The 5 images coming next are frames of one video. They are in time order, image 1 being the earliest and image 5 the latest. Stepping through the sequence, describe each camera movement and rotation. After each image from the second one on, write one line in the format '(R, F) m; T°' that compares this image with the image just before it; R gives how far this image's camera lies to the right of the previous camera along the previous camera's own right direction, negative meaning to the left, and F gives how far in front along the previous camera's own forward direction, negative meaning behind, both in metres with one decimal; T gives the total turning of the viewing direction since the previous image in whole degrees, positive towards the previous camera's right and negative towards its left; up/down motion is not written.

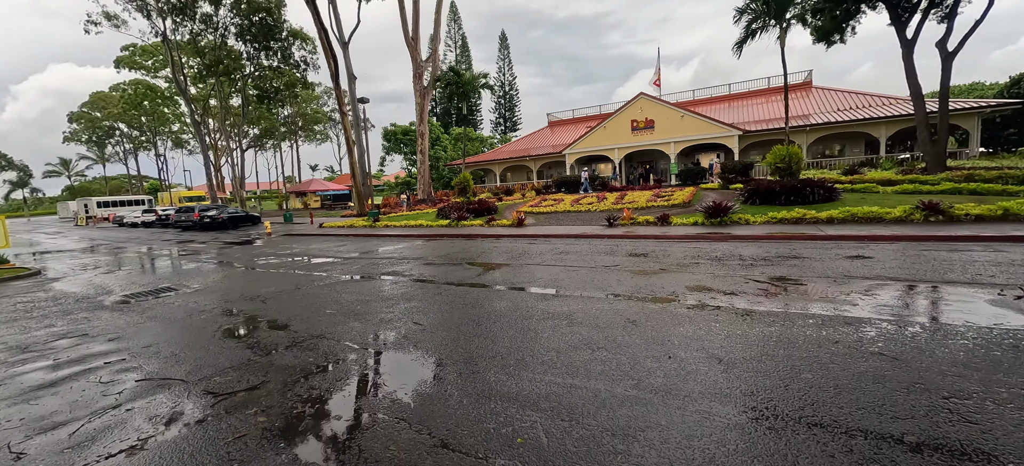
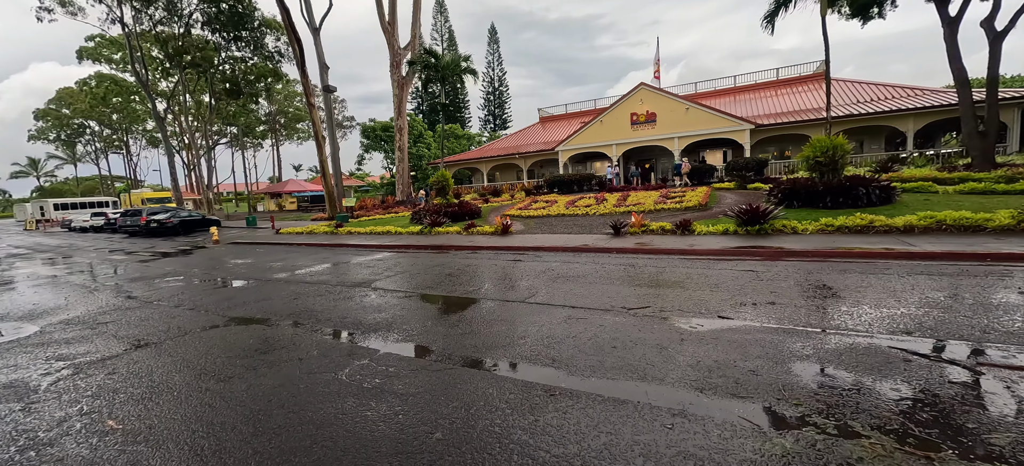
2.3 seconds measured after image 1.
(+0.3, +2.9) m; +1°
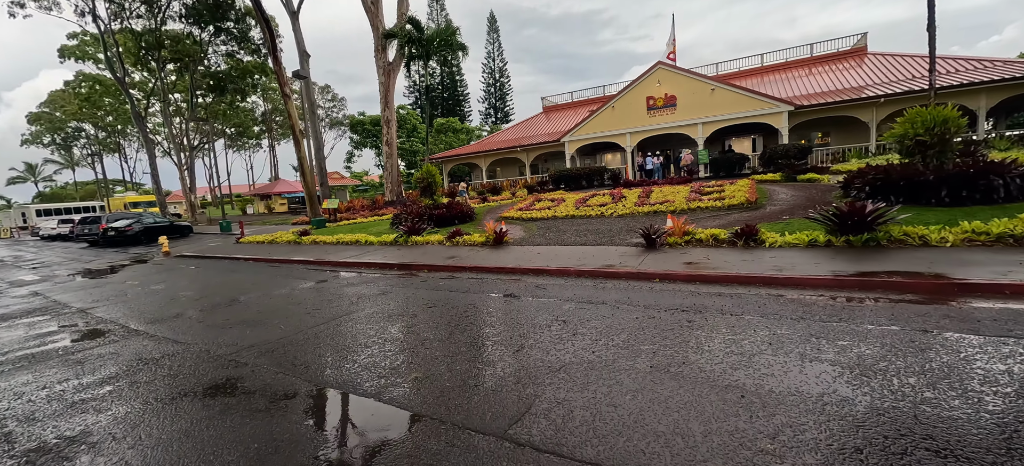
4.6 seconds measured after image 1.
(+0.3, +3.2) m; -1°
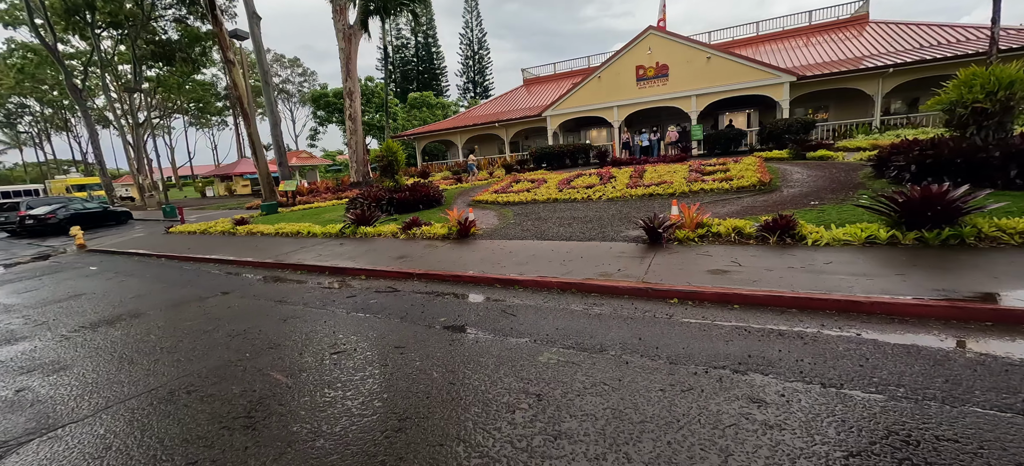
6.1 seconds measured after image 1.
(+0.3, +2.0) m; +2°
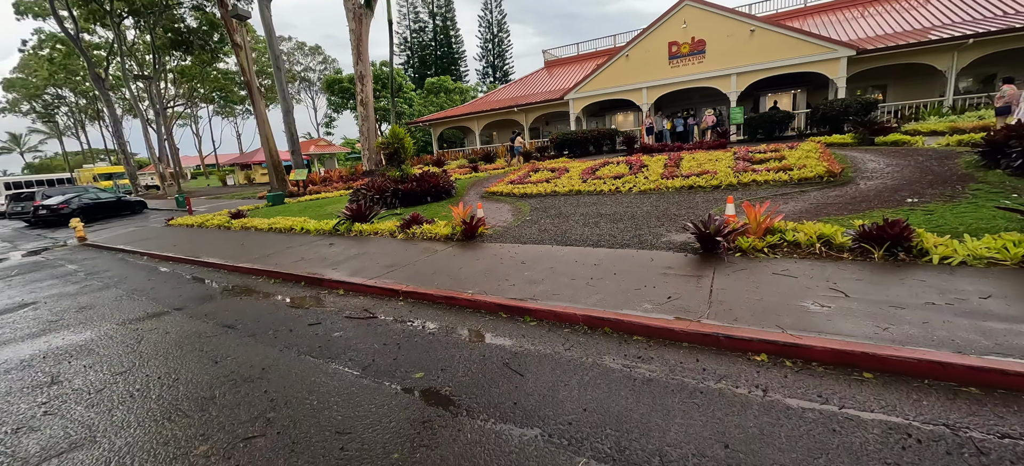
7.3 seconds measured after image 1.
(+0.1, +1.4) m; -3°
